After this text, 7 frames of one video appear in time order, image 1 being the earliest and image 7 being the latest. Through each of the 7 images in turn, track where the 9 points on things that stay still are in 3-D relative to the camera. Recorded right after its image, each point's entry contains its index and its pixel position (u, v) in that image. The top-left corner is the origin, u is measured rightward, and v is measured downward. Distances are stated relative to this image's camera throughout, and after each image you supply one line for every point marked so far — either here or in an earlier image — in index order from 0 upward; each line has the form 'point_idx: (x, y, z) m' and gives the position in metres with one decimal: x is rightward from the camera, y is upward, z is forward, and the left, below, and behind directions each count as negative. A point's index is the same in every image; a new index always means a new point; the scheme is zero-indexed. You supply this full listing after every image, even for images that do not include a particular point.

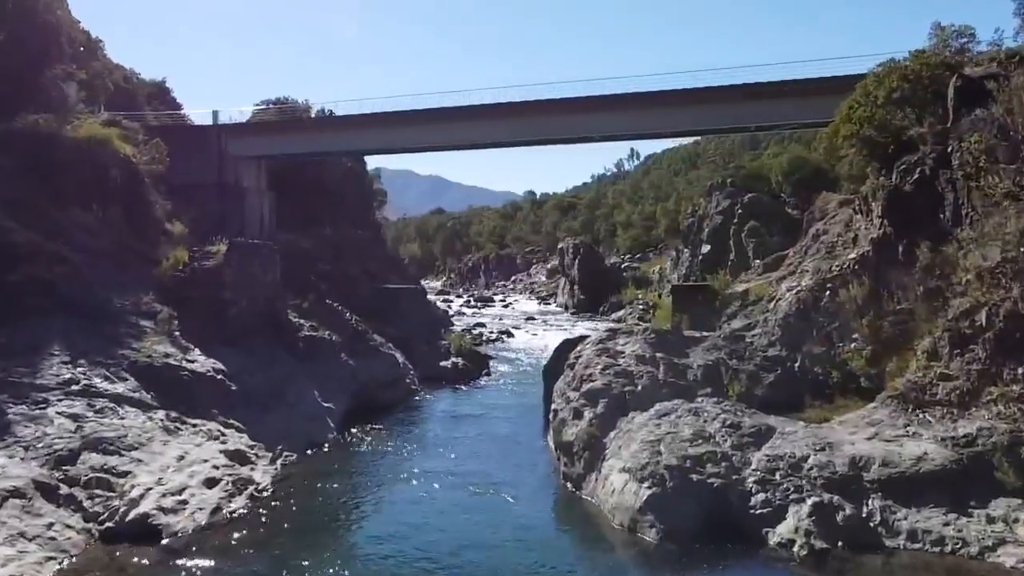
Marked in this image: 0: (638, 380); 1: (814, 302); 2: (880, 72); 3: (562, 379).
0: (+2.5, -1.9, +16.0) m
1: (+6.8, -0.3, +17.8) m
2: (+8.7, +5.1, +18.9) m
3: (+1.2, -2.2, +19.0) m
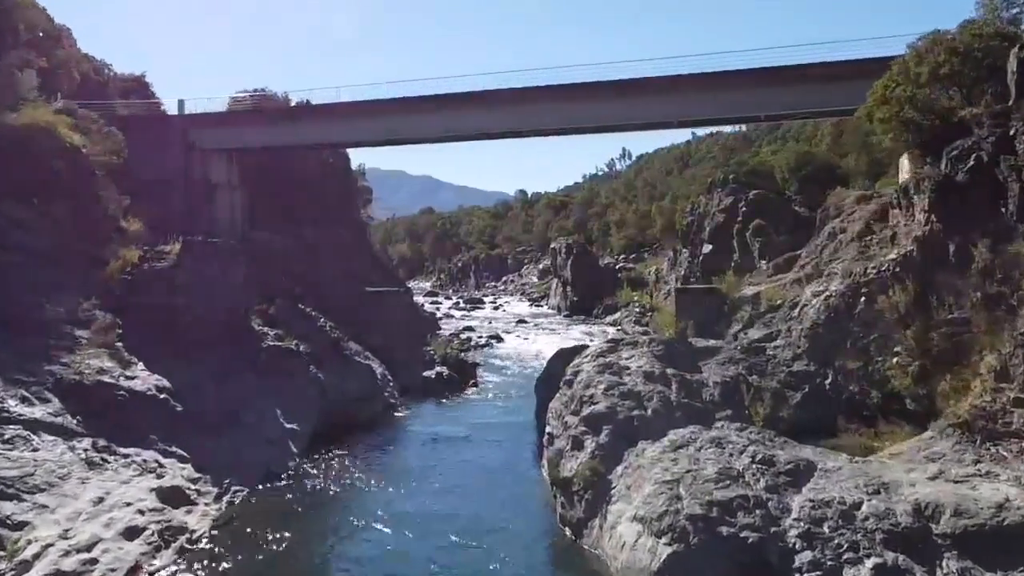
0: (+2.3, -2.0, +13.7) m
1: (+6.5, -0.4, +15.5) m
2: (+8.5, +5.0, +16.6) m
3: (+1.0, -2.3, +16.6) m
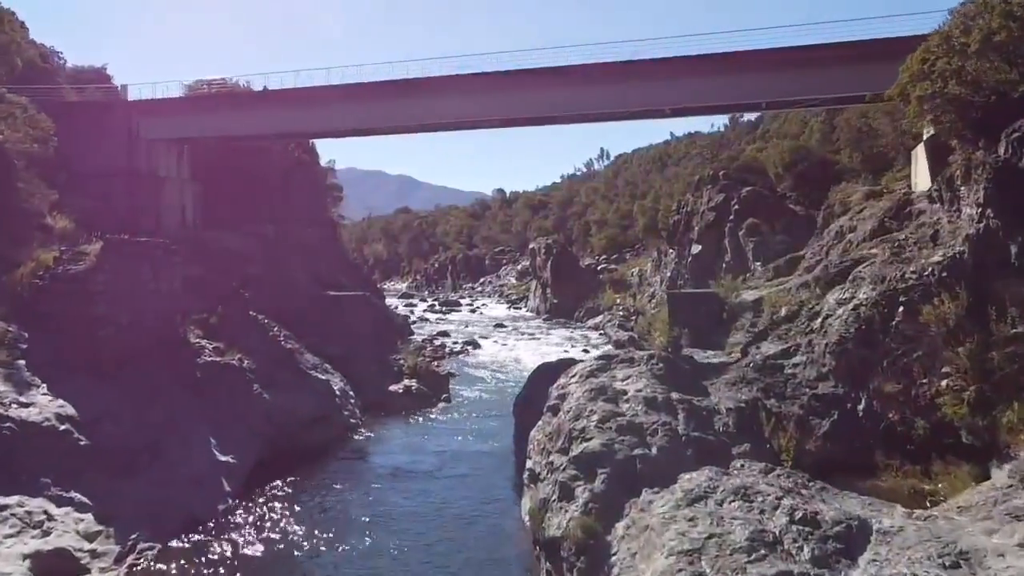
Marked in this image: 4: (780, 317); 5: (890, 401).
0: (+2.0, -2.1, +11.2) m
1: (+6.1, -0.6, +13.1) m
2: (+8.0, +4.9, +14.2) m
3: (+0.5, -2.4, +14.1) m
4: (+6.0, -0.7, +17.8) m
5: (+5.9, -1.8, +12.5) m
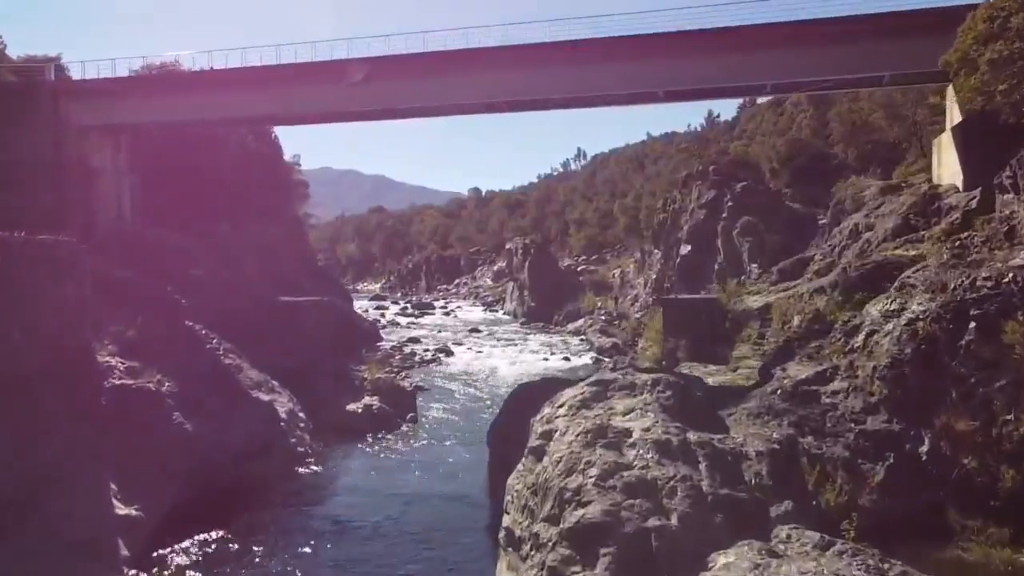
0: (+1.7, -2.3, +8.4) m
1: (+5.7, -0.7, +10.4) m
2: (+7.6, +4.7, +11.6) m
3: (+0.1, -2.5, +11.2) m
4: (+5.5, -0.8, +15.1) m
5: (+5.6, -1.9, +9.8) m
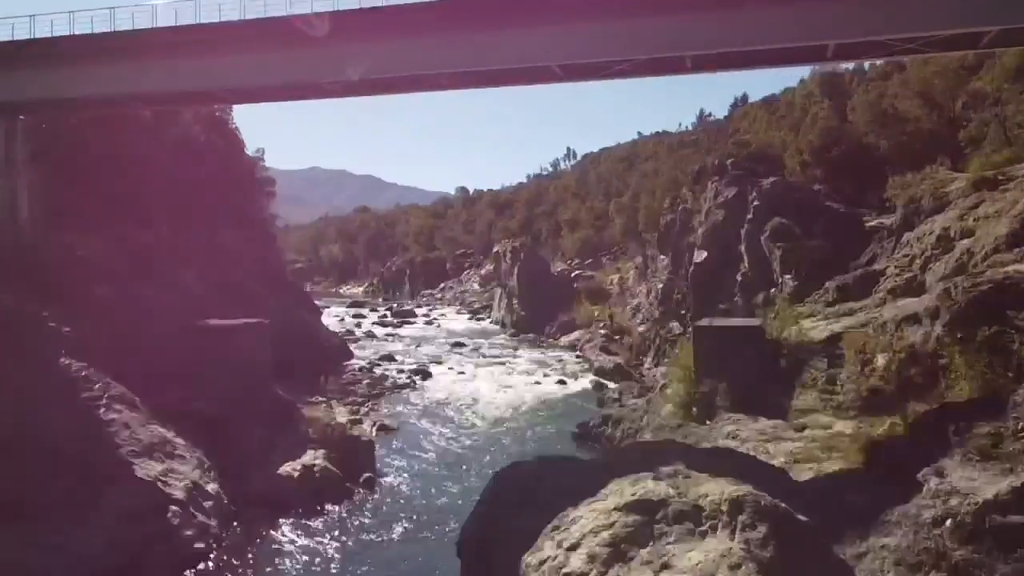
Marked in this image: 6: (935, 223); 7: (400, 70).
0: (+1.5, -2.8, +3.3) m
1: (+5.6, -1.2, +5.4) m
2: (+7.4, +4.2, +6.6) m
3: (-0.1, -3.0, +6.1) m
4: (+5.2, -1.3, +10.1) m
5: (+5.4, -2.4, +4.8) m
6: (+8.9, +1.4, +16.8) m
7: (-3.0, +5.4, +20.1) m
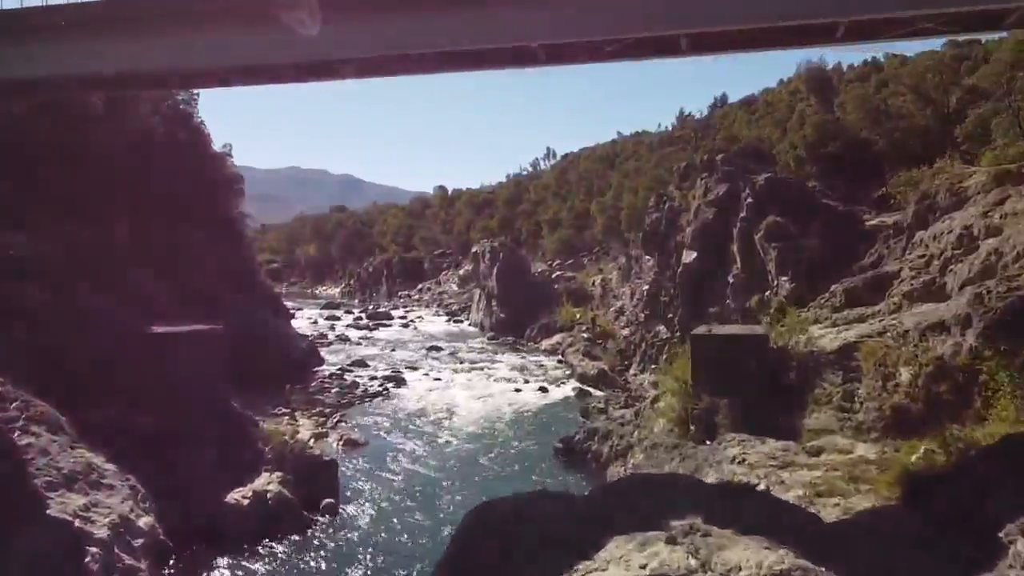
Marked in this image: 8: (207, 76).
0: (+1.4, -2.9, +1.6) m
1: (+5.4, -1.3, +3.8) m
2: (+7.3, +4.2, +5.1) m
3: (-0.2, -3.1, +4.4) m
4: (+5.0, -1.4, +8.5) m
5: (+5.3, -2.5, +3.2) m
6: (+8.5, +1.3, +15.3) m
7: (-3.5, +5.4, +18.3) m
8: (-7.9, +5.1, +19.5) m
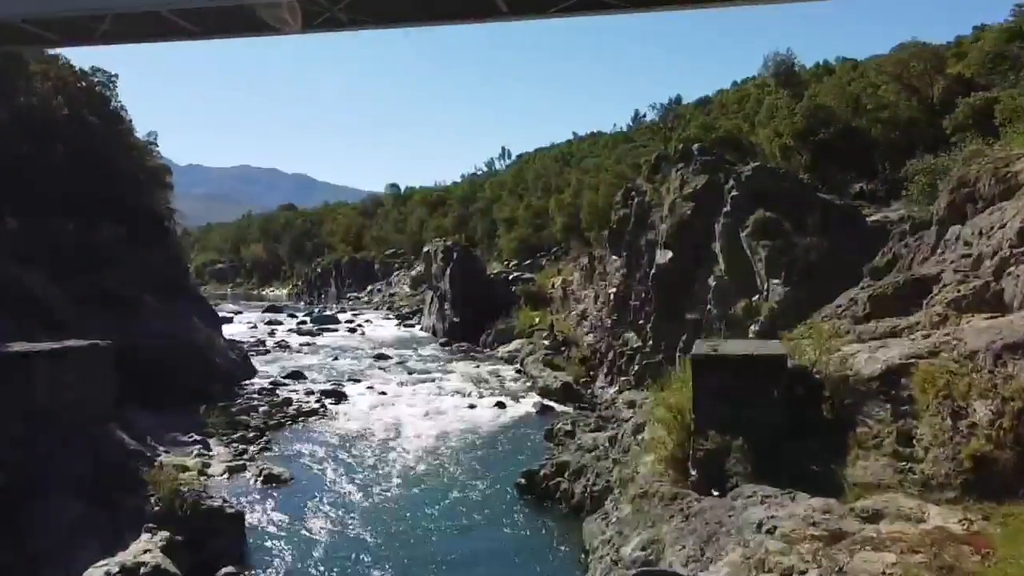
0: (+1.5, -3.0, -1.6) m
1: (+5.3, -1.4, +0.8) m
2: (+7.1, +4.1, +2.2) m
3: (-0.3, -3.2, +1.1) m
4: (+4.6, -1.5, +5.4) m
5: (+5.2, -2.6, +0.2) m
6: (+7.8, +1.2, +12.5) m
7: (-4.4, +5.2, +14.8) m
8: (-8.9, +5.0, +15.7) m
